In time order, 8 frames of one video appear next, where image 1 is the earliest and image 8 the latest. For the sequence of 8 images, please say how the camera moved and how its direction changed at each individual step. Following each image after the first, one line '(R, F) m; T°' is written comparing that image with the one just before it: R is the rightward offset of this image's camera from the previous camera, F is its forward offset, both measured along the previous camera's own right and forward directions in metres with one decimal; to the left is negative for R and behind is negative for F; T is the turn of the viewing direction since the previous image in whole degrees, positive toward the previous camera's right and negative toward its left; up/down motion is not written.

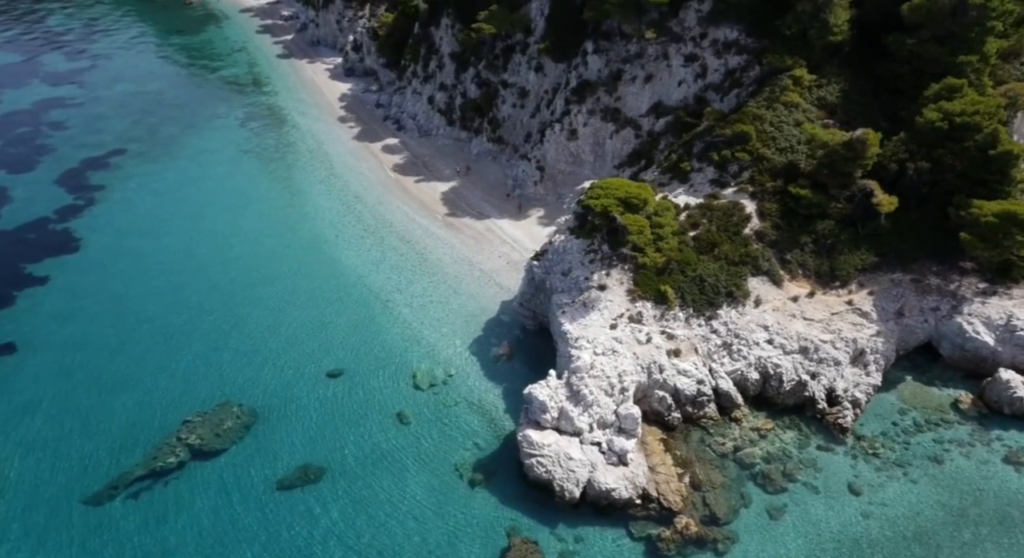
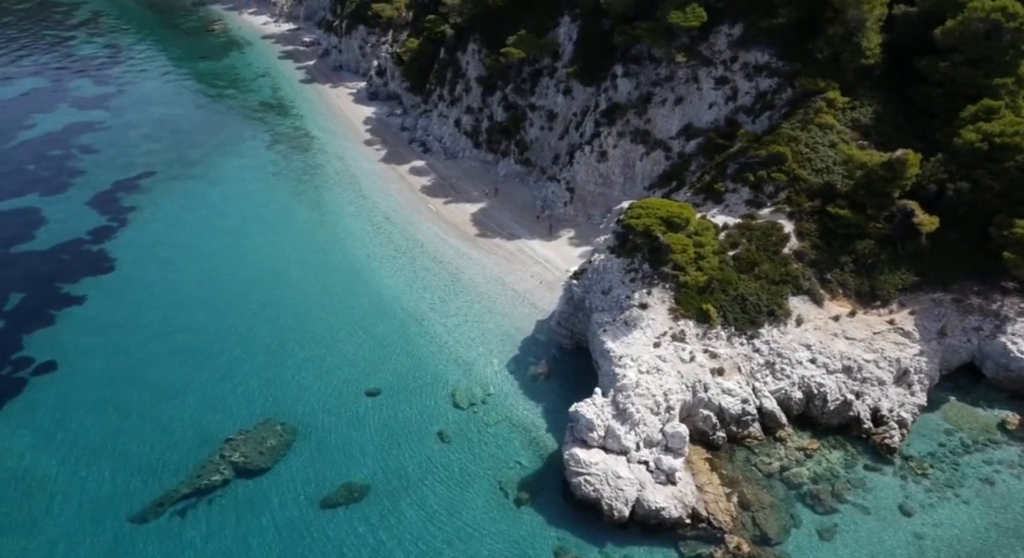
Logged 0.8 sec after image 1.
(-1.6, -0.2) m; 0°
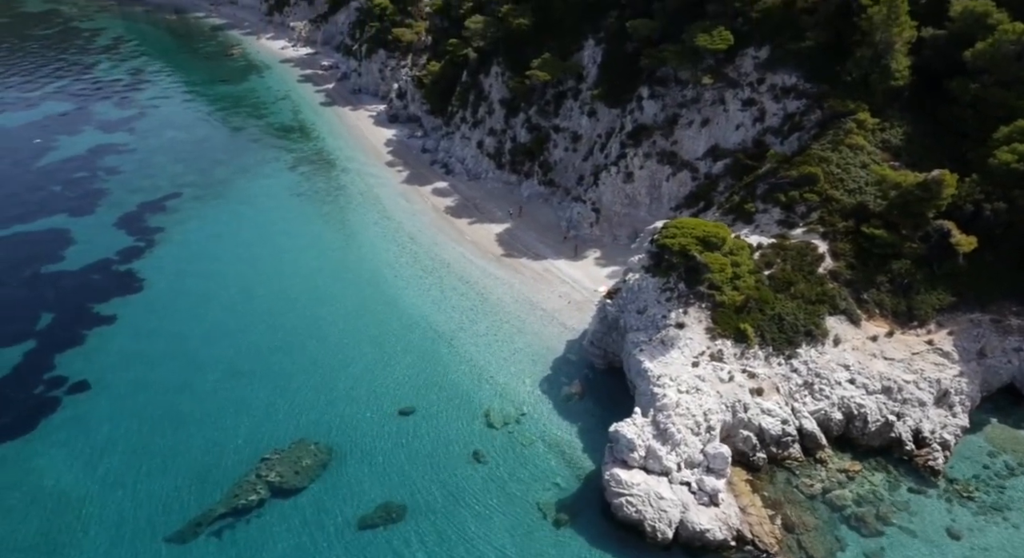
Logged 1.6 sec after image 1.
(-1.3, -0.1) m; 0°
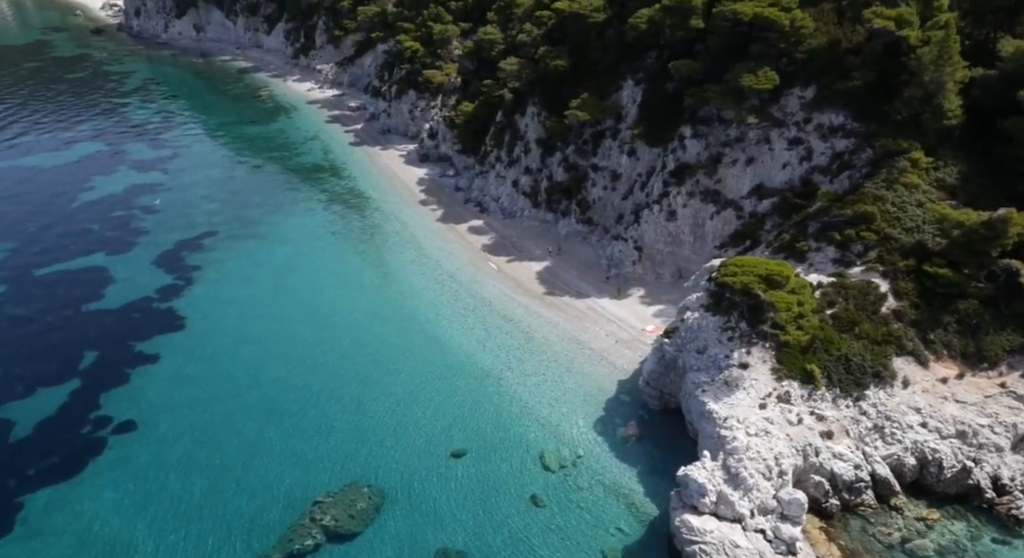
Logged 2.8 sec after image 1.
(-2.2, +0.3) m; -1°
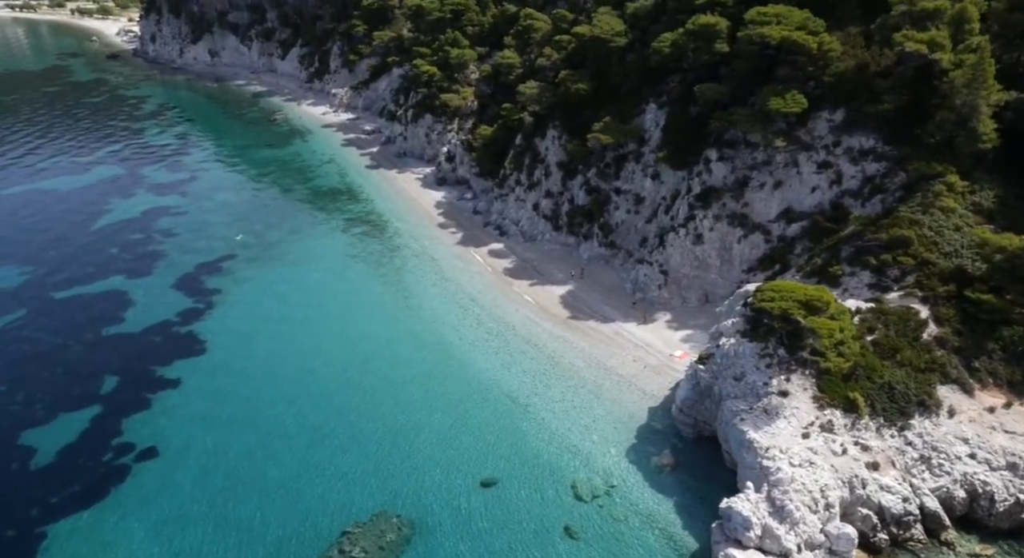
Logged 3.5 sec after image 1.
(-1.2, +0.4) m; 0°
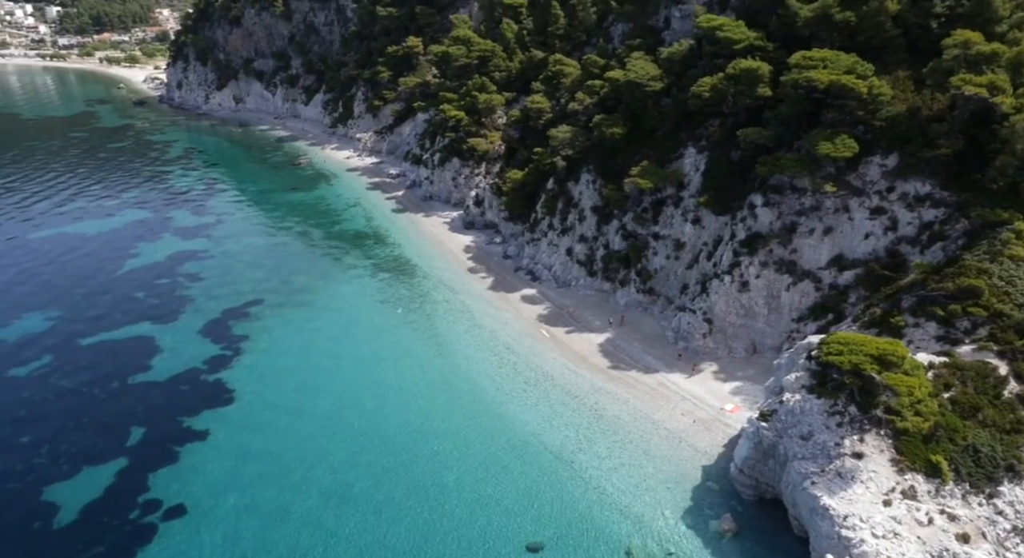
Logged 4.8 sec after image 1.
(-1.6, +1.2) m; -1°
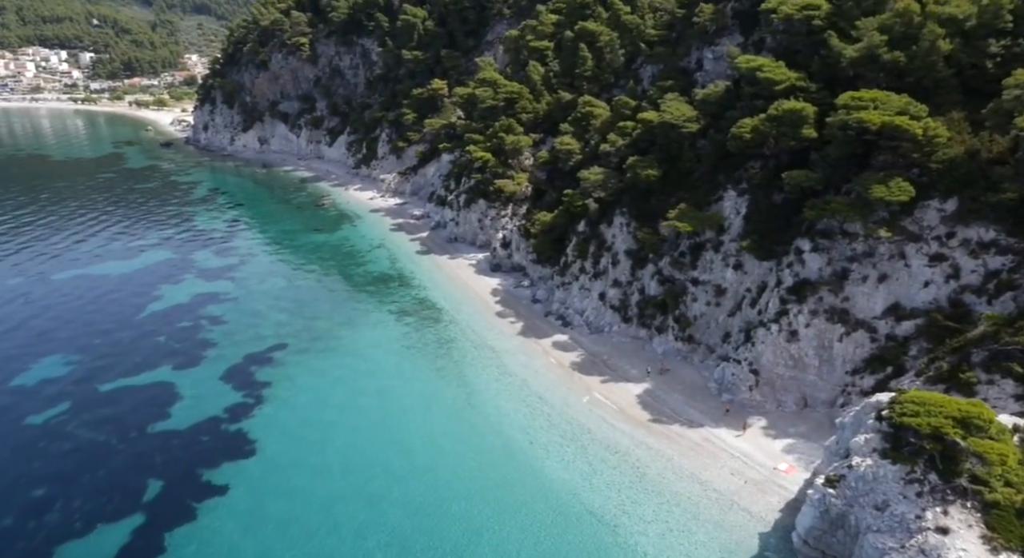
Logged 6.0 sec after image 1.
(-1.1, +1.5) m; -1°
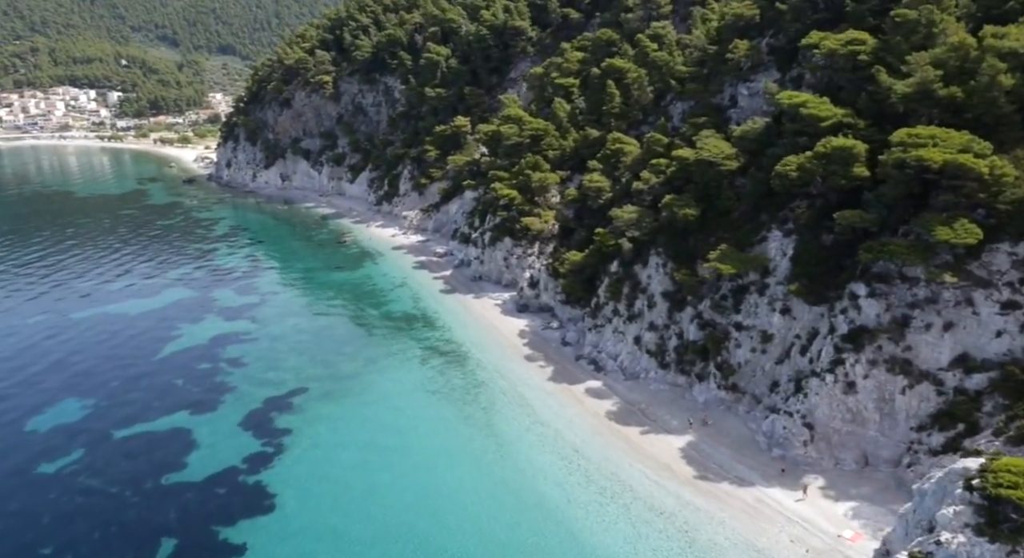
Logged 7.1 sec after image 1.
(-1.1, +1.8) m; -1°
